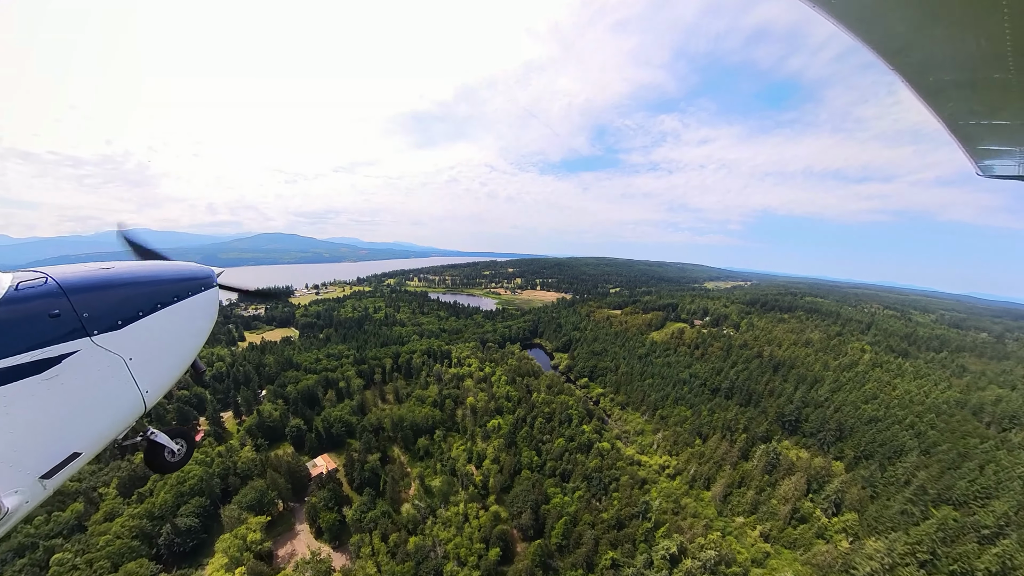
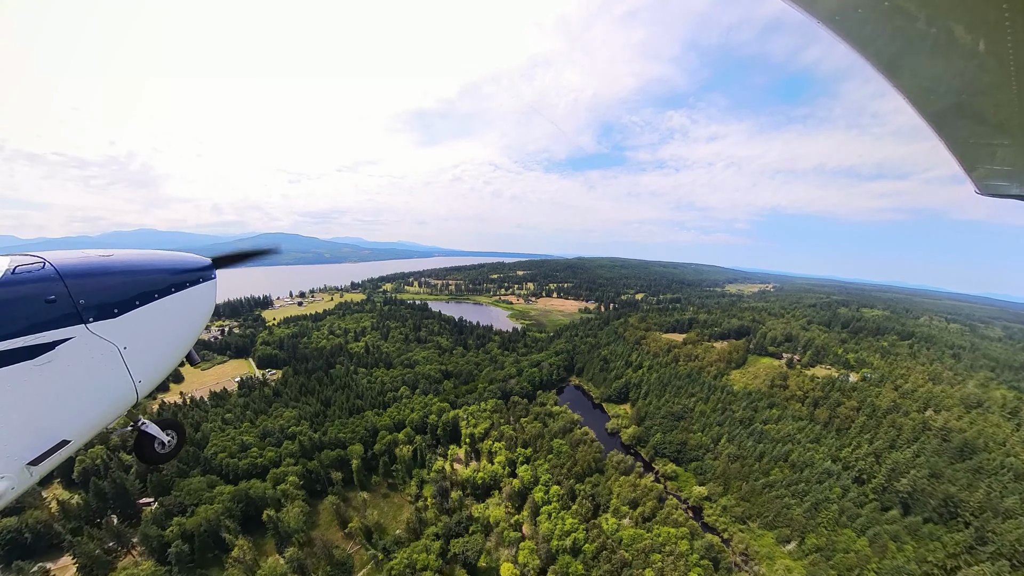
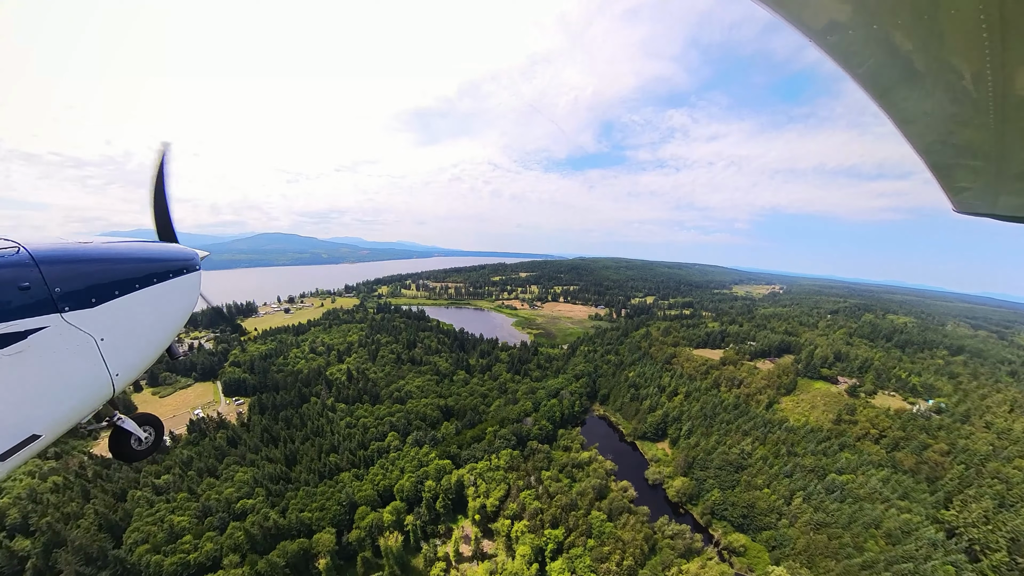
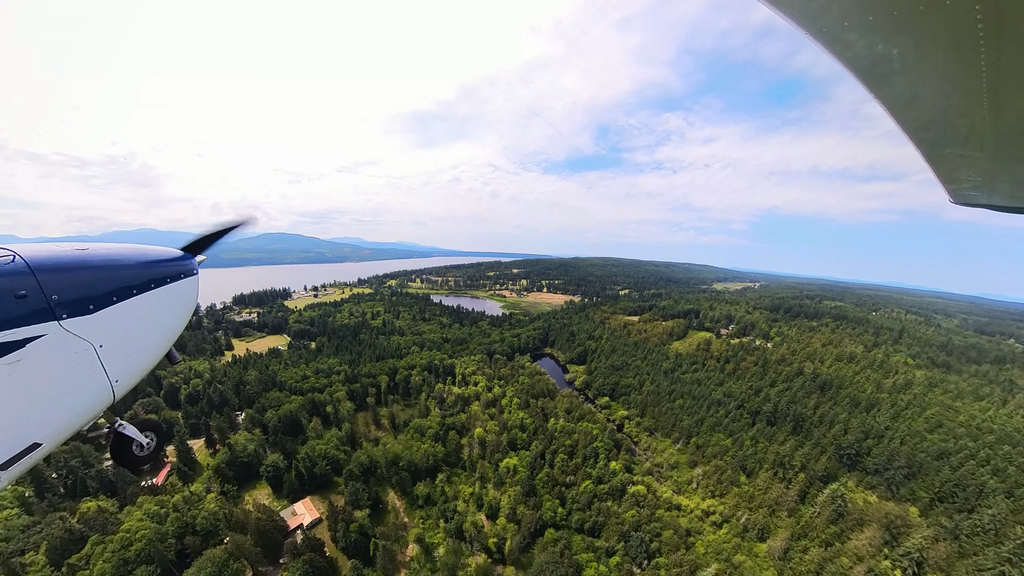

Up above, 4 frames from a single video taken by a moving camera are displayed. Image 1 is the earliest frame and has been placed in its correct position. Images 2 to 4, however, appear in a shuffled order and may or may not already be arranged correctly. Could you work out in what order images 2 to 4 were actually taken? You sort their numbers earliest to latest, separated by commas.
4, 2, 3
